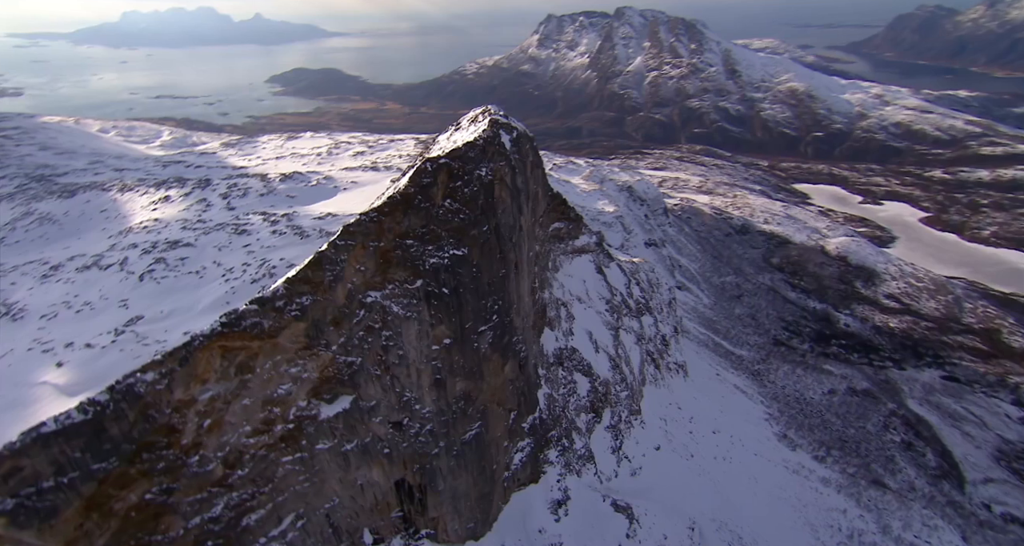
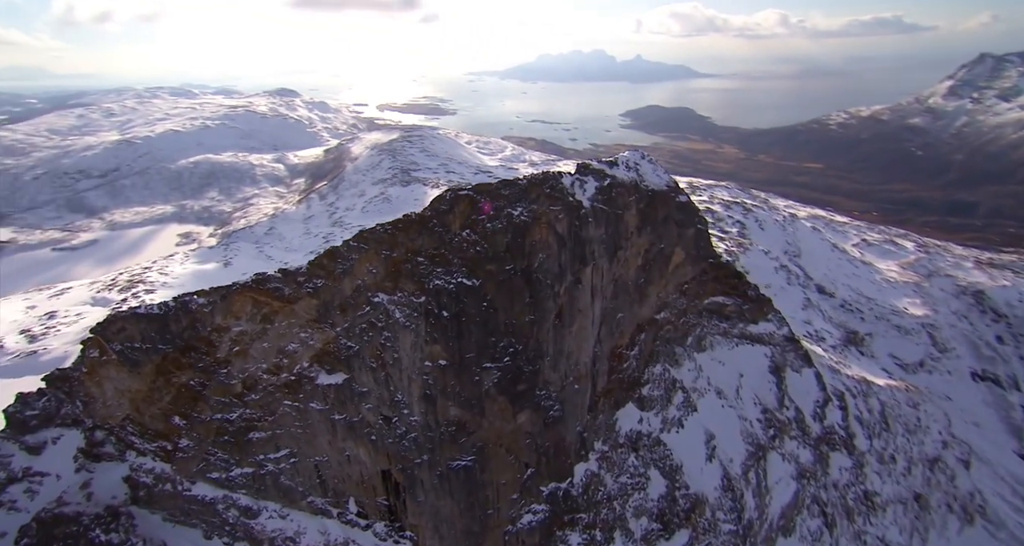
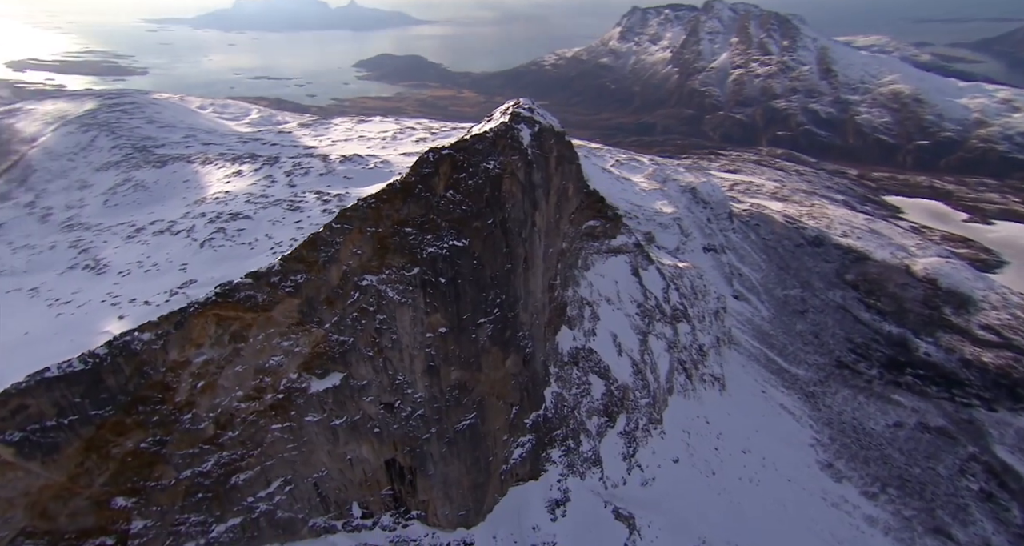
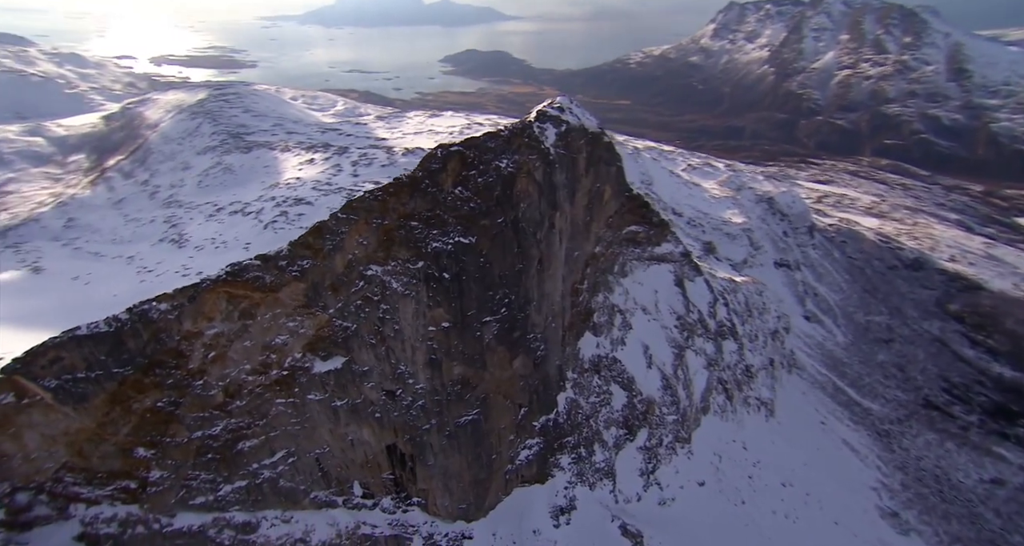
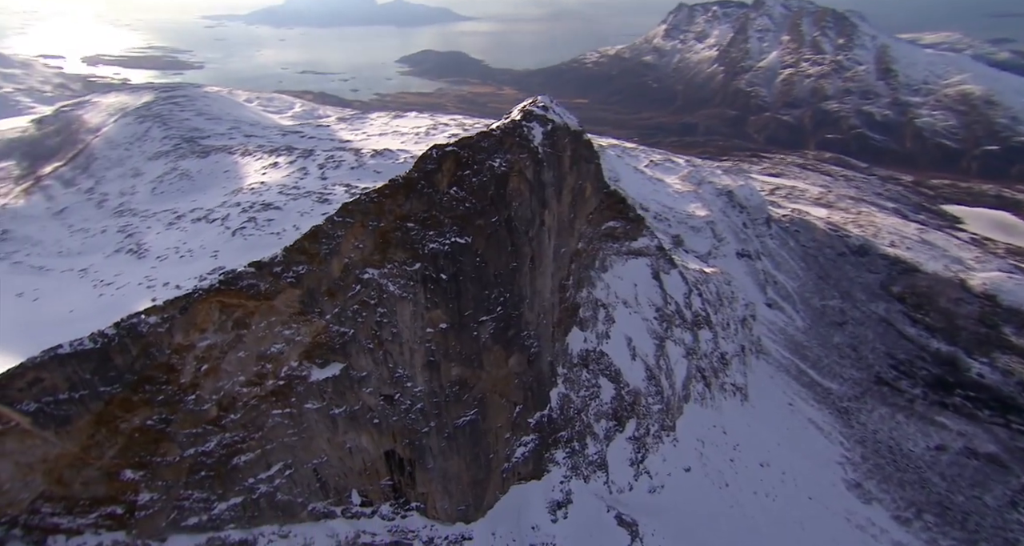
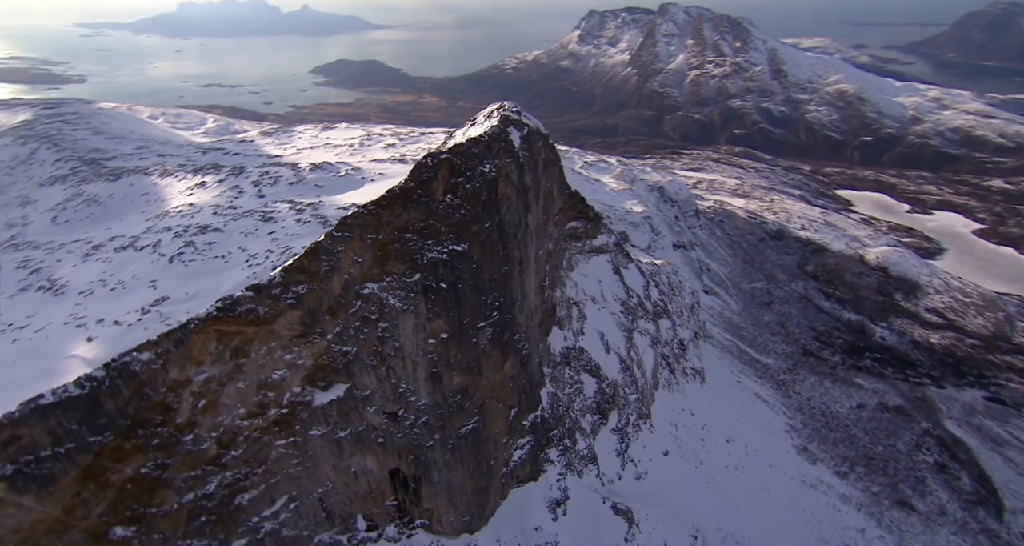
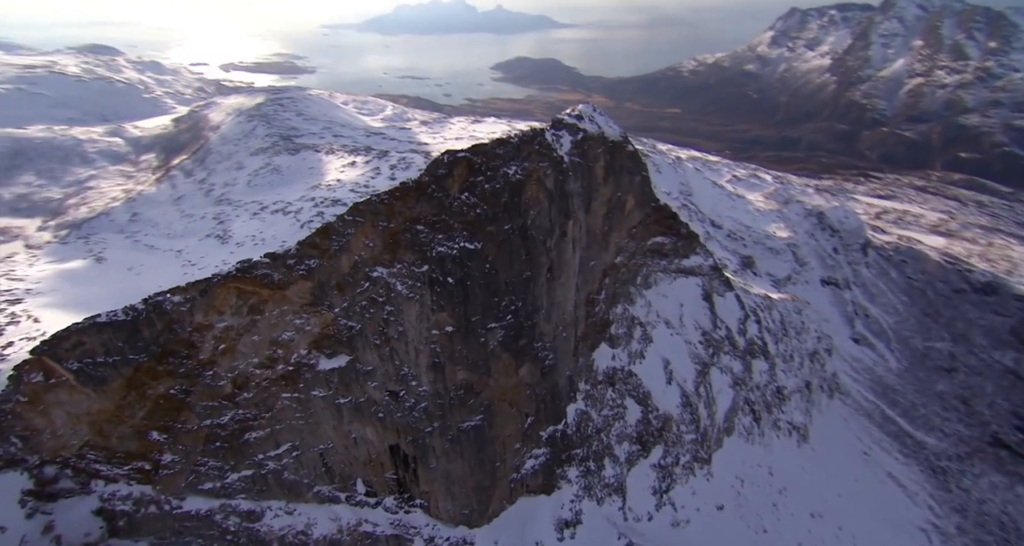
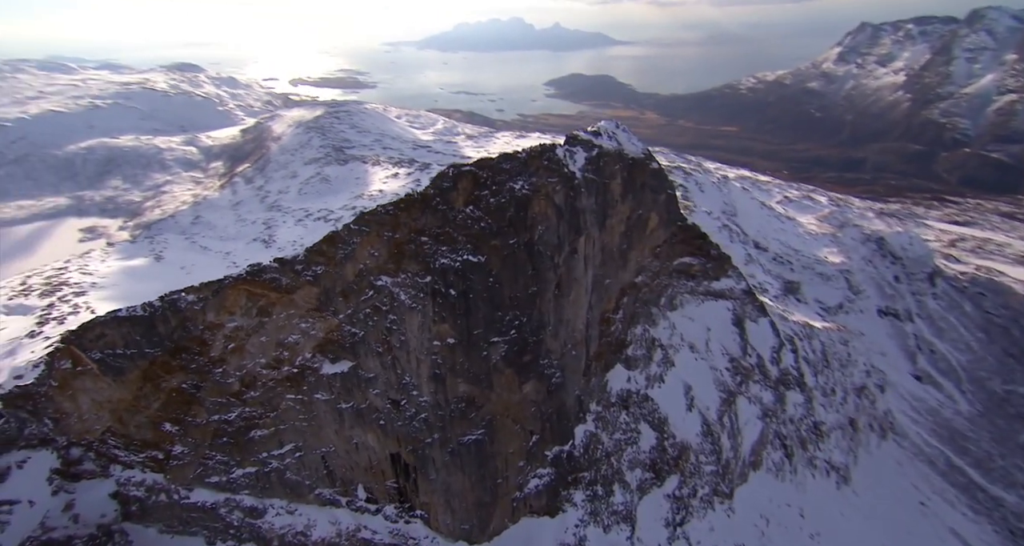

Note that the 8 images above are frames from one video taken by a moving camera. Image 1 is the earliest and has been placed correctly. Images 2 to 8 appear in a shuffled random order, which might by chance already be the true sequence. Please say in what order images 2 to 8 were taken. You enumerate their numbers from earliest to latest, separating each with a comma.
6, 3, 5, 4, 7, 8, 2
